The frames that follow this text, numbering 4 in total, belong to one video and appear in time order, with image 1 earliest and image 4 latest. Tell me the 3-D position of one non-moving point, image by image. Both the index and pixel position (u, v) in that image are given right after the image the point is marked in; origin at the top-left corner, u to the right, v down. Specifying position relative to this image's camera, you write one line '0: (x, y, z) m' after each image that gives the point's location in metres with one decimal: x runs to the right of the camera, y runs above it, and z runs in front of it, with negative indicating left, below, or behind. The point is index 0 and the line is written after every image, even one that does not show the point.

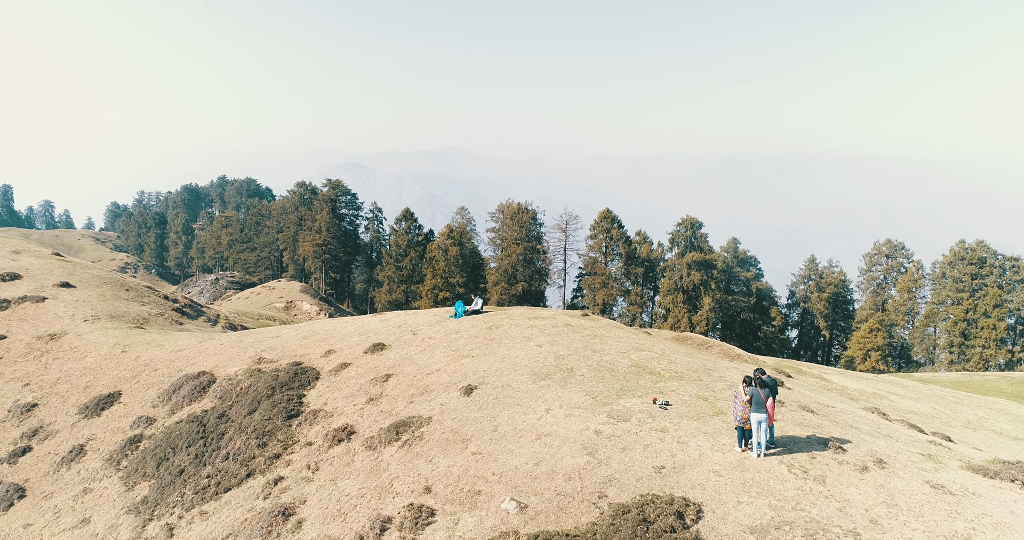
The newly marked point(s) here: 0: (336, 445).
0: (-7.6, -7.5, +19.4) m
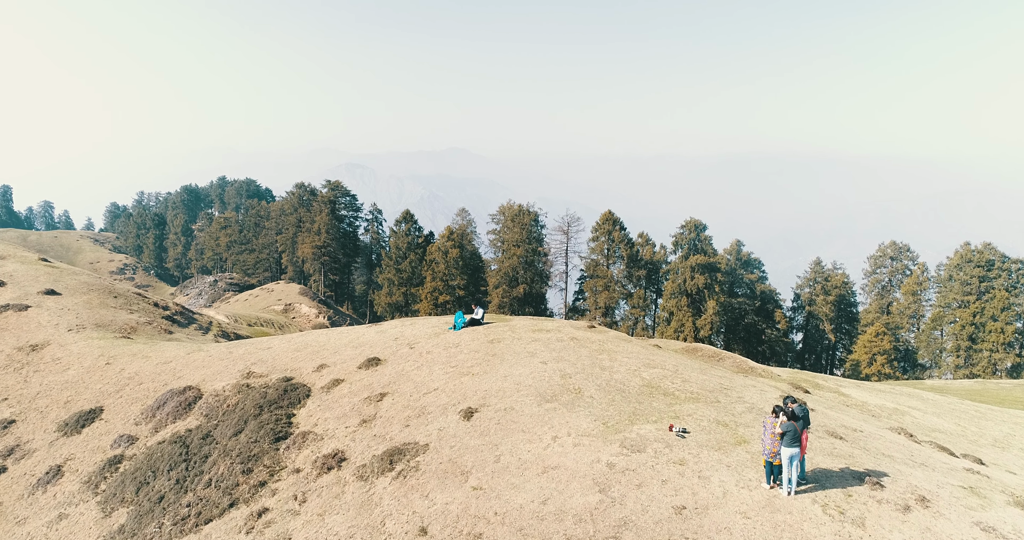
0: (-7.5, -8.1, +18.0) m
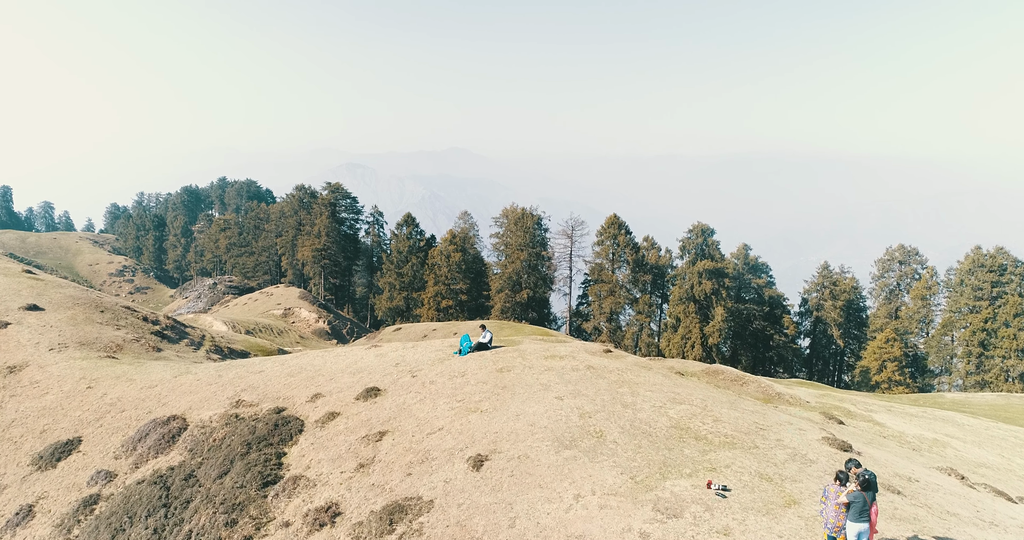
0: (-6.9, -9.2, +16.0) m
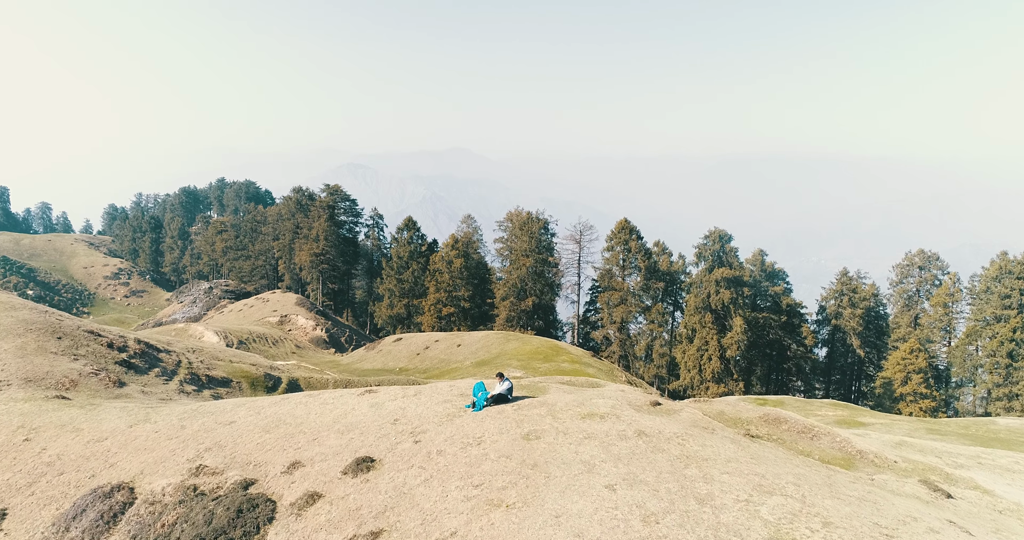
0: (-5.7, -10.8, +11.1) m
